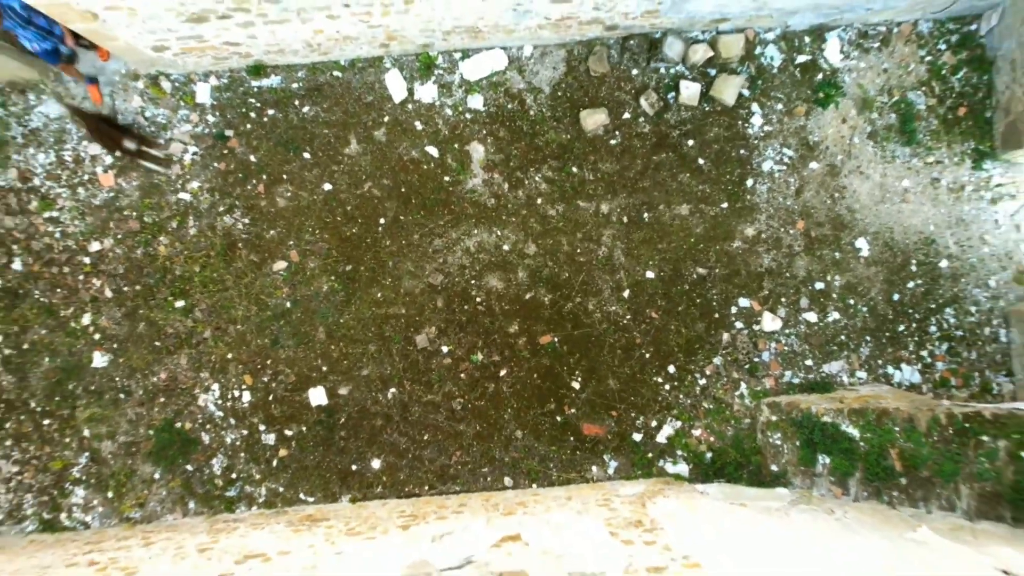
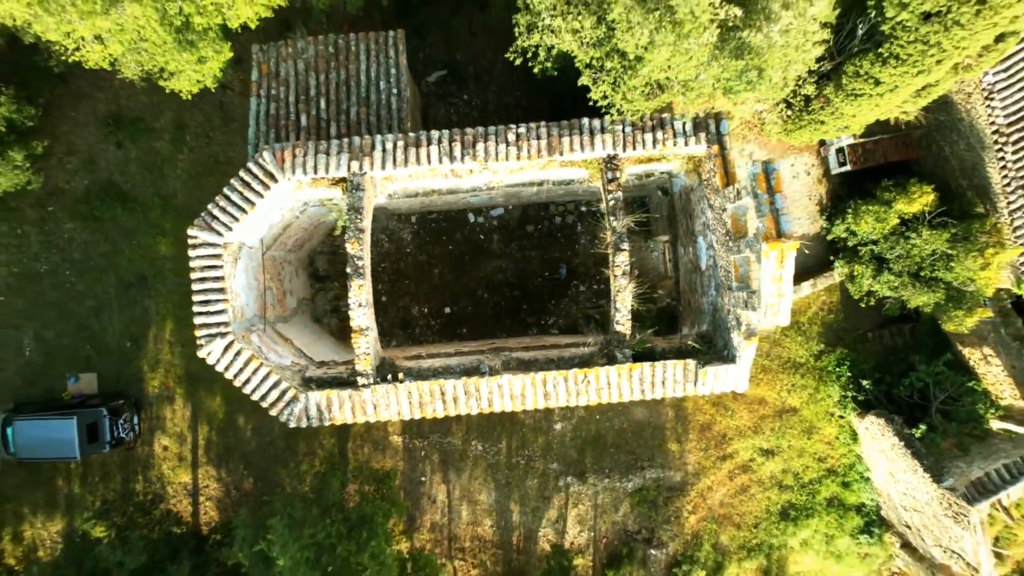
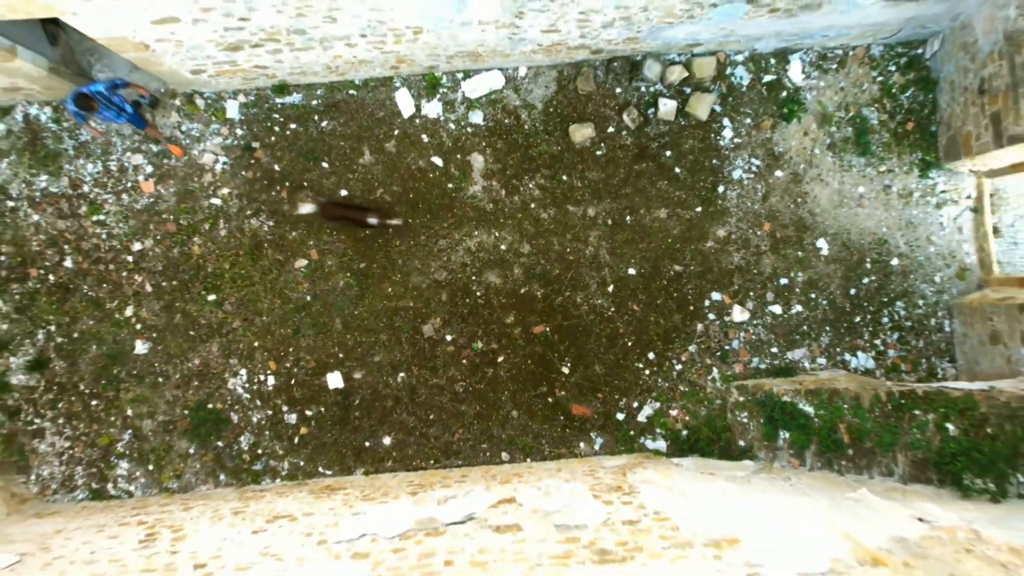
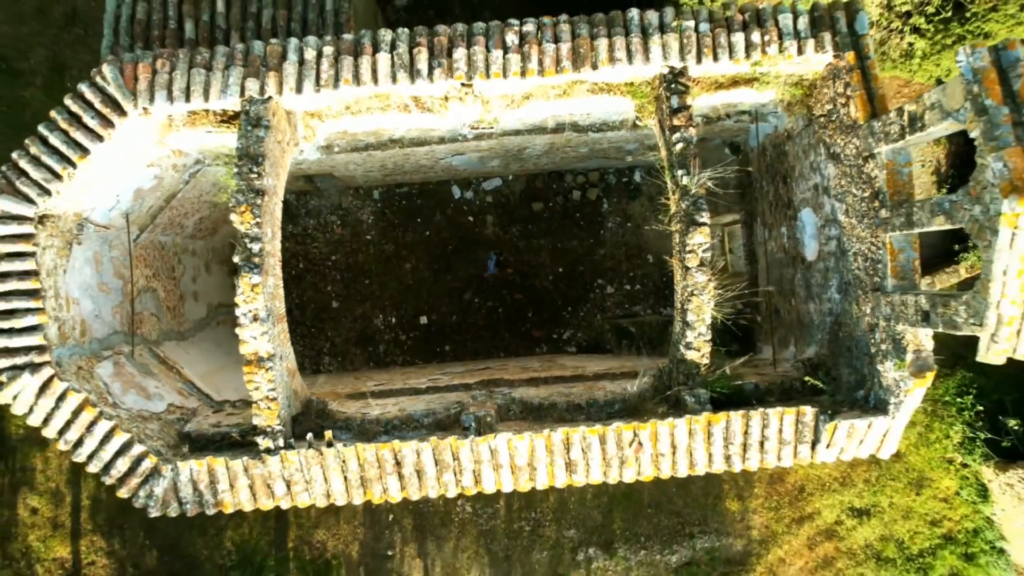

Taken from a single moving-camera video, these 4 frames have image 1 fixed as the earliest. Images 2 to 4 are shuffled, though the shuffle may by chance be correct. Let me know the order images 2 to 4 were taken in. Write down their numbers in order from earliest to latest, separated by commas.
3, 4, 2
